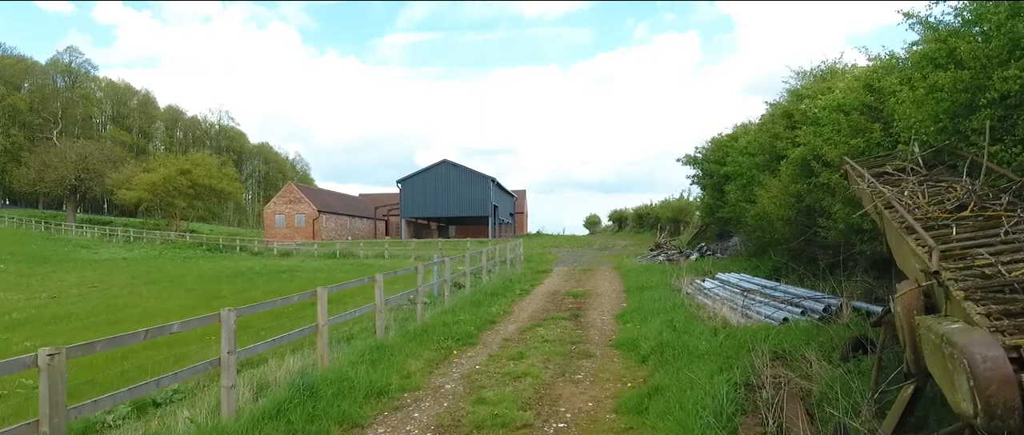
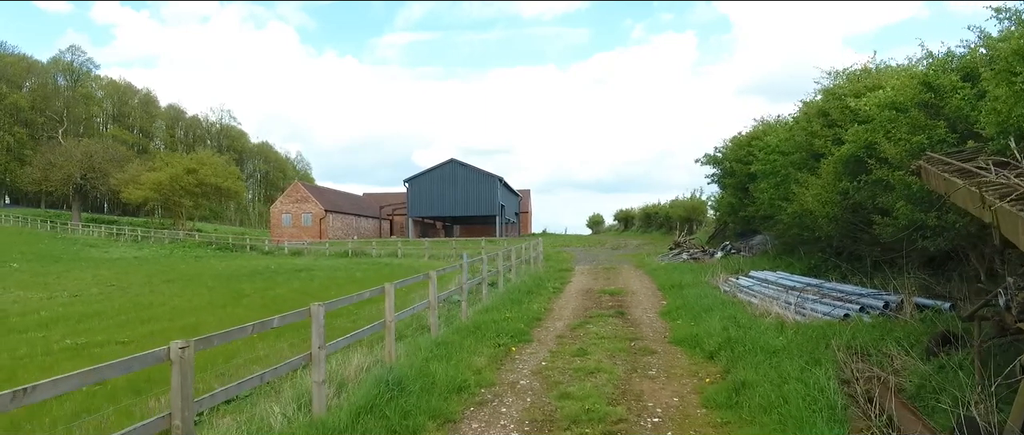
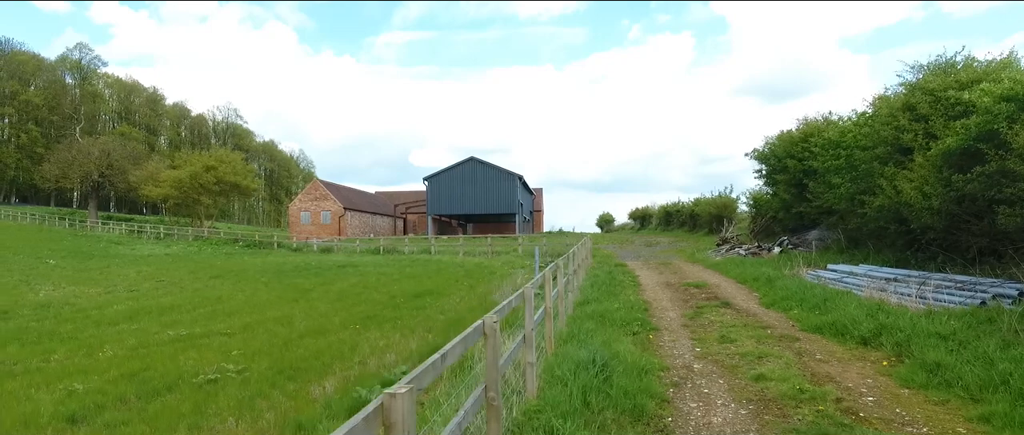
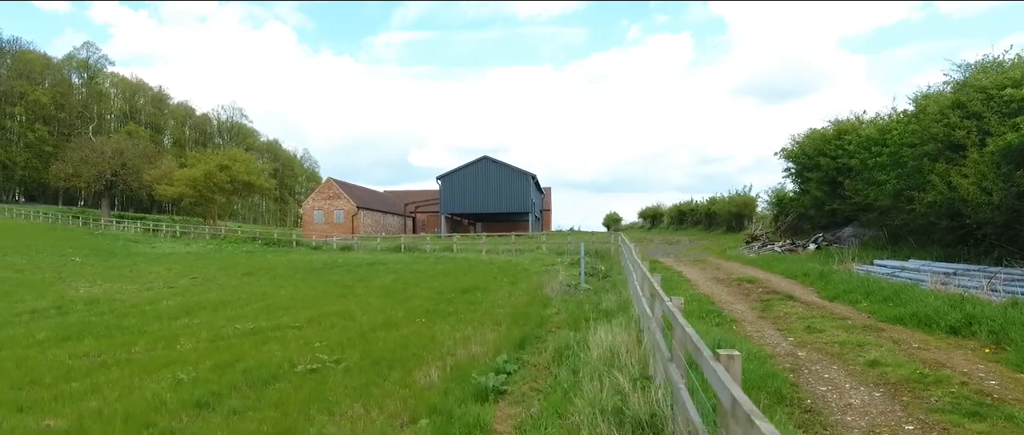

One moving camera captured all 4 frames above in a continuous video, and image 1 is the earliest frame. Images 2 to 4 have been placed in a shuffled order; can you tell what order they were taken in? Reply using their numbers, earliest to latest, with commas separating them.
2, 3, 4
